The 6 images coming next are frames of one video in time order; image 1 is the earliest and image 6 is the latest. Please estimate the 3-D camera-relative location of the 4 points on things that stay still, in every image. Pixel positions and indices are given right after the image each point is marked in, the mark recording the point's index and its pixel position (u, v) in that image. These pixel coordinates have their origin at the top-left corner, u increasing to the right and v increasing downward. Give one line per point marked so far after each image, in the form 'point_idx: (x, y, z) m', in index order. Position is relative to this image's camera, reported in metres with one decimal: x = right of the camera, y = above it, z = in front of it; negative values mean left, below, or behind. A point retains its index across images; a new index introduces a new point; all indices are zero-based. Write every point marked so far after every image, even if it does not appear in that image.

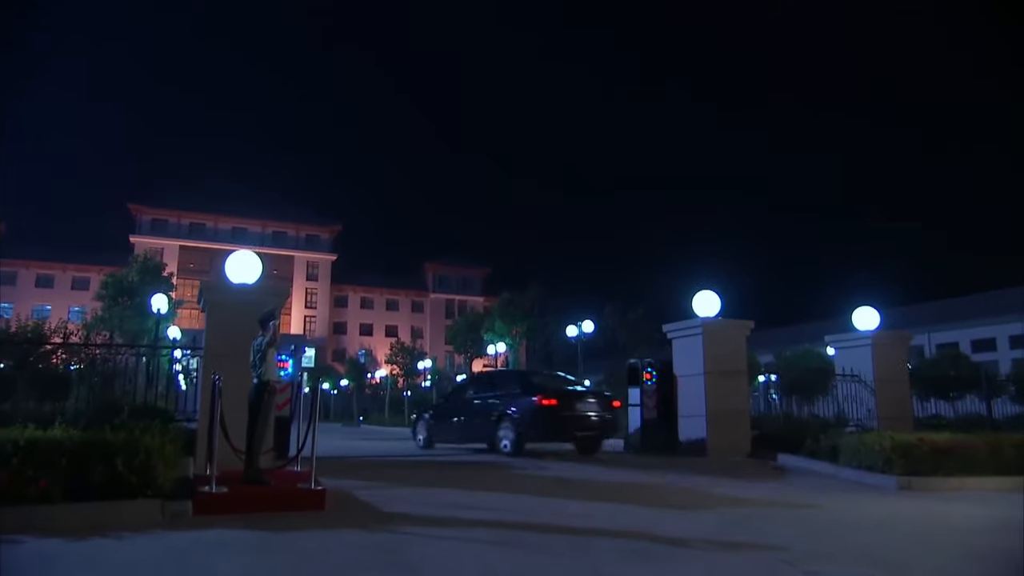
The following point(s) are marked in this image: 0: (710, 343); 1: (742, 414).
0: (+3.4, -0.9, +14.6) m
1: (+3.9, -2.2, +14.5) m
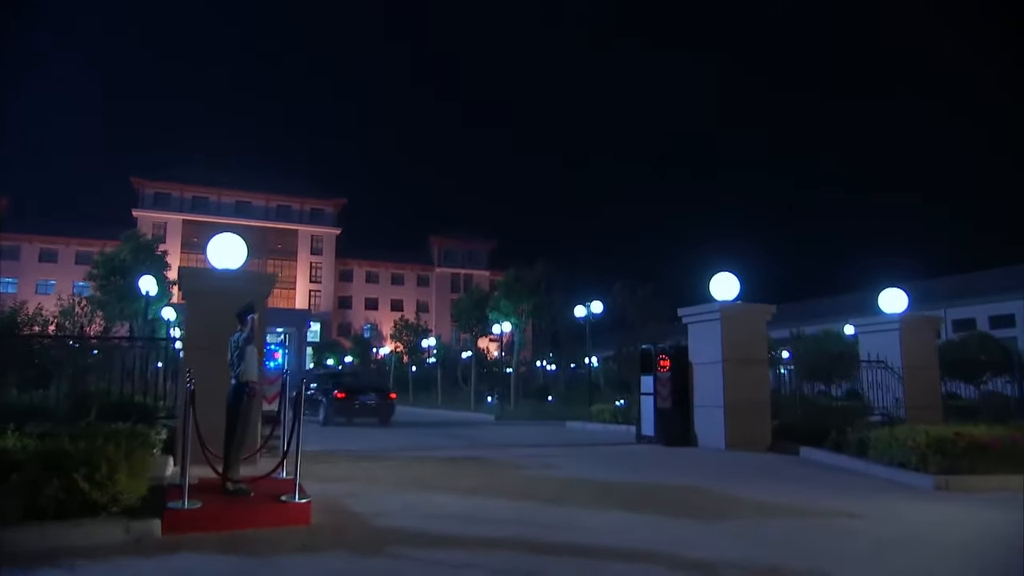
0: (+3.4, -0.7, +13.6) m
1: (+4.0, -1.9, +13.6) m
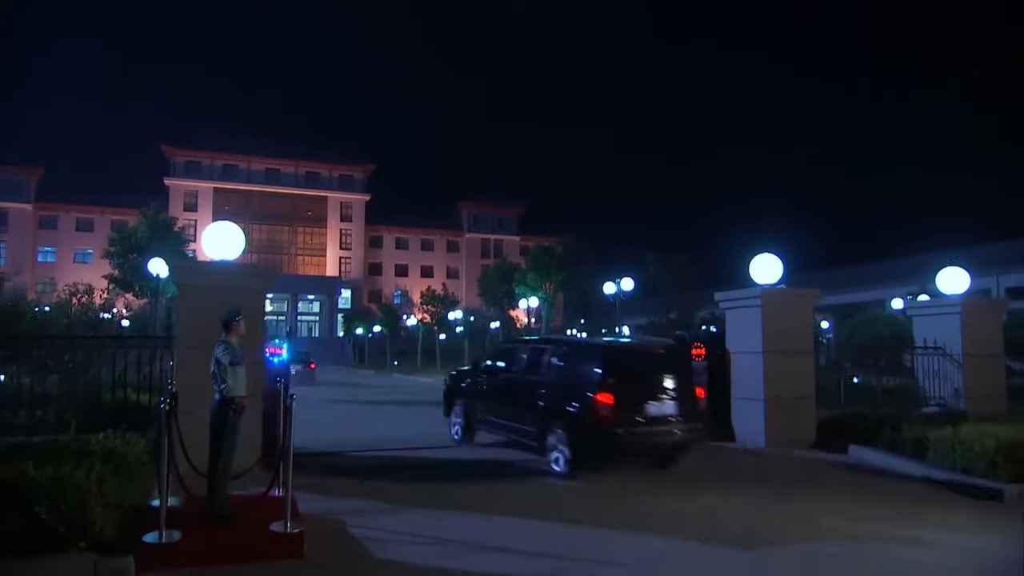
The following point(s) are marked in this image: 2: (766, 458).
0: (+3.8, -0.4, +12.5) m
1: (+4.3, -1.6, +12.5) m
2: (+3.4, -2.3, +11.7) m
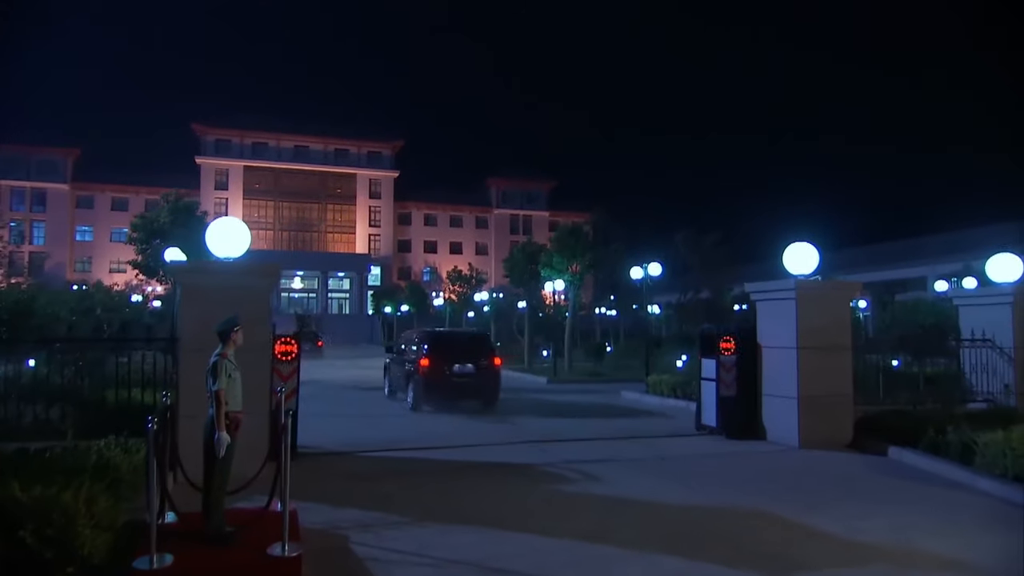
0: (+4.0, -0.3, +11.8) m
1: (+4.6, -1.5, +11.8) m
2: (+3.7, -2.2, +11.1) m
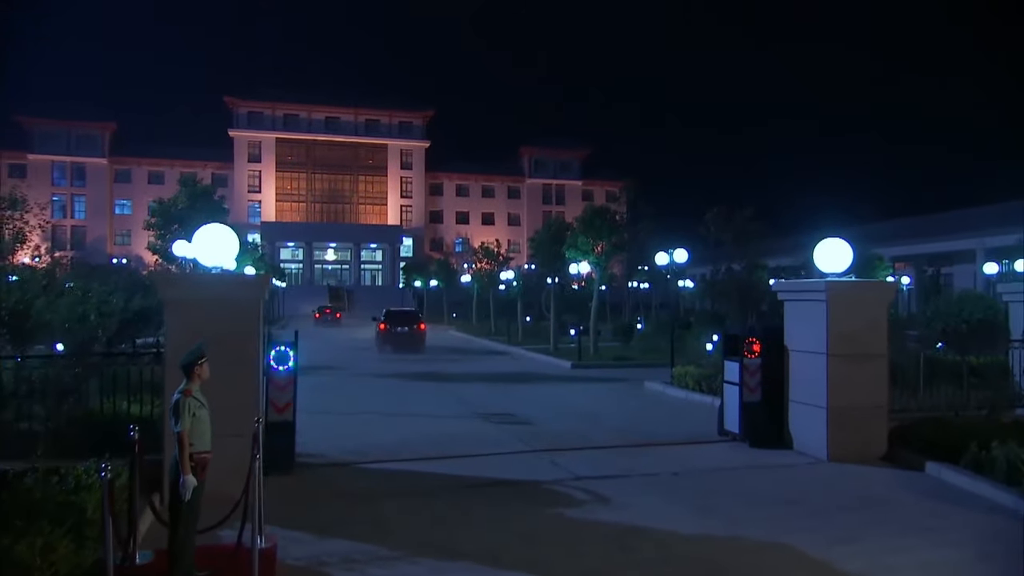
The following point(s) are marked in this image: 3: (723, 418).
0: (+4.1, -0.3, +10.9) m
1: (+4.7, -1.5, +10.9) m
2: (+3.8, -2.3, +10.3) m
3: (+3.1, -1.9, +12.5) m
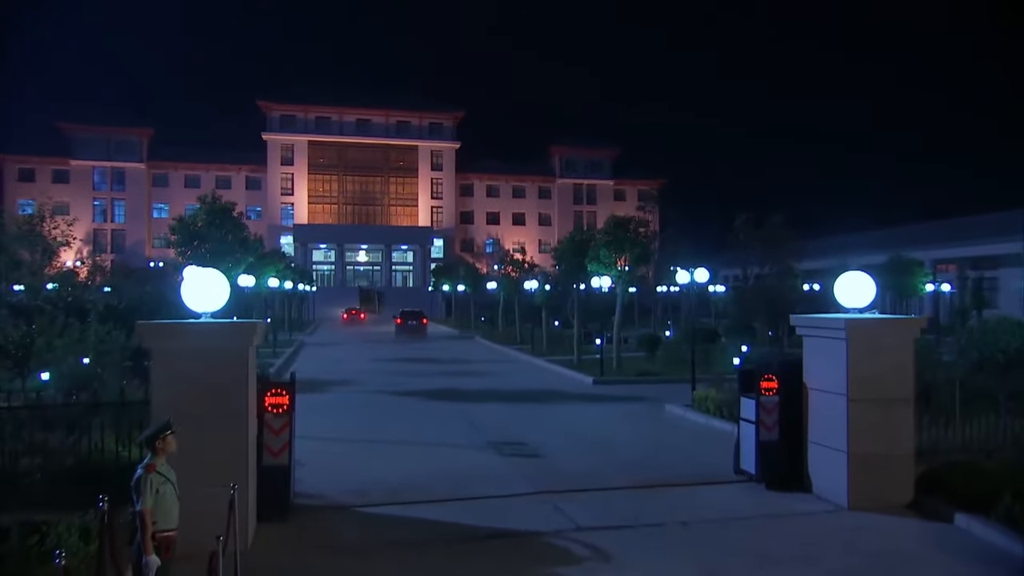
0: (+4.1, -0.7, +10.3) m
1: (+4.7, -2.0, +10.3) m
2: (+3.8, -2.7, +9.7) m
3: (+3.2, -2.3, +11.9) m
